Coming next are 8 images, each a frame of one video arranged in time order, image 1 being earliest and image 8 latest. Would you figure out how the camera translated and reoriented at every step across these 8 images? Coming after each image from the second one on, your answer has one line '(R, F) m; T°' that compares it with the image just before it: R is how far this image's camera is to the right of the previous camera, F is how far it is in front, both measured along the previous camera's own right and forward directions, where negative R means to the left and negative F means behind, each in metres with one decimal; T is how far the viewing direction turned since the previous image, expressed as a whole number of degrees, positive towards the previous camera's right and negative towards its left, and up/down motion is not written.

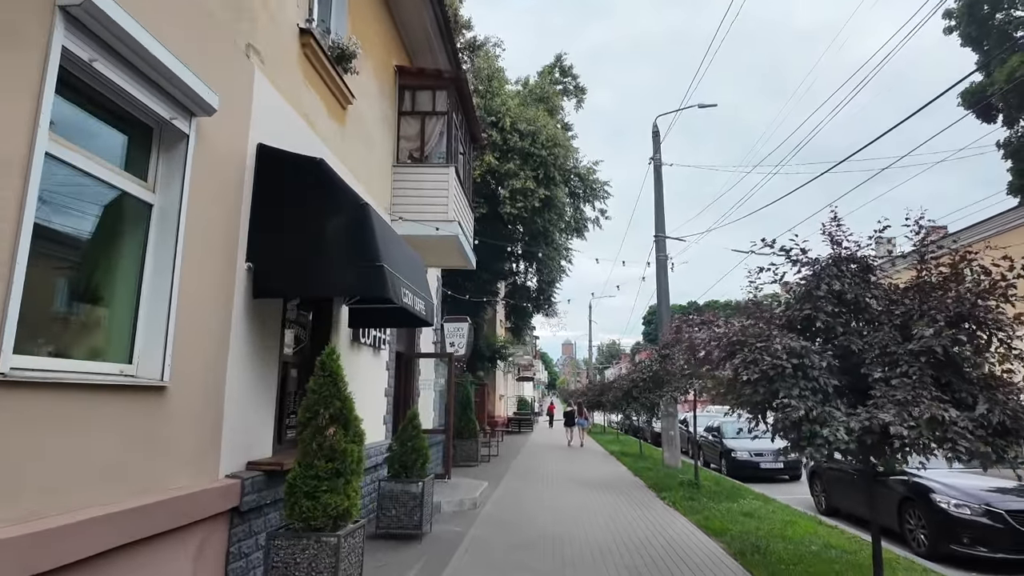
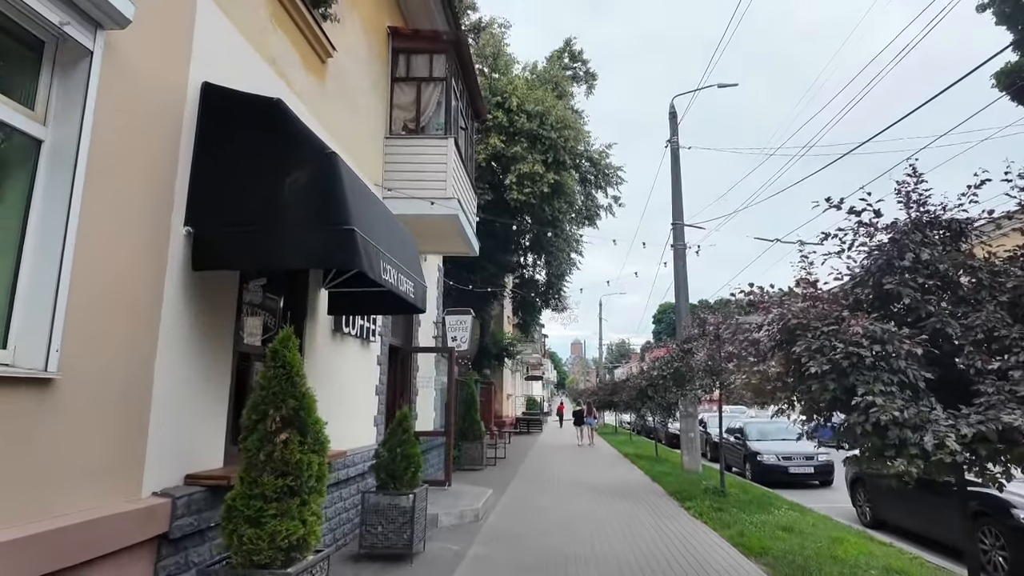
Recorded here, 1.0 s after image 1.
(0.0, +1.1) m; -1°
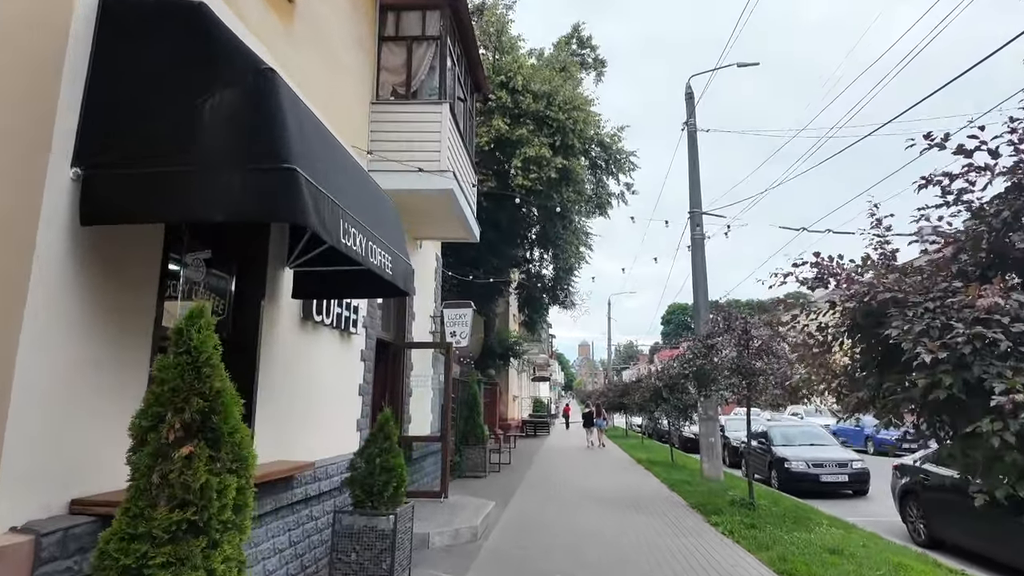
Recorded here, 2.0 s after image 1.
(+0.1, +1.1) m; -1°
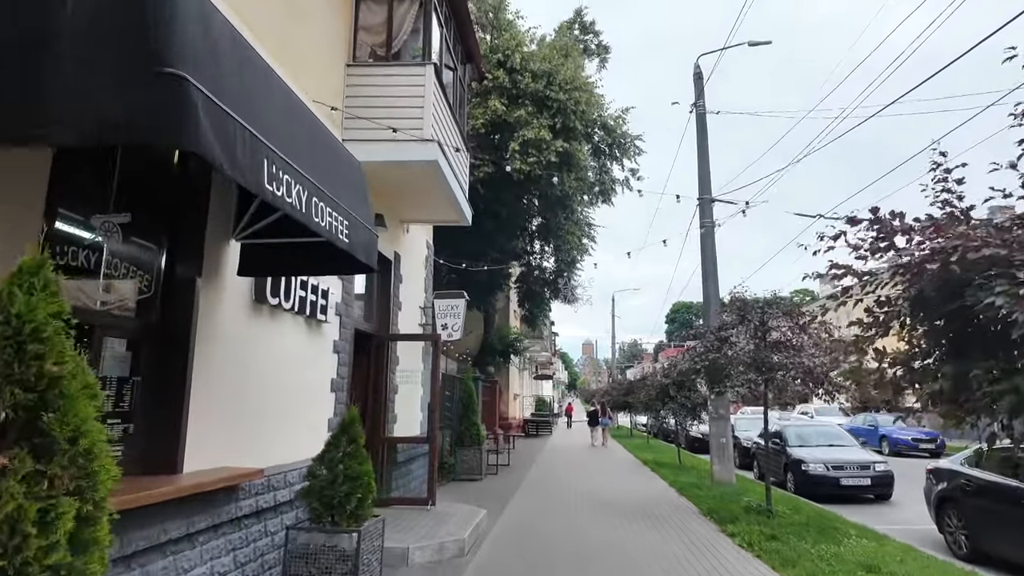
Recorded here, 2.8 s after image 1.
(+0.1, +0.9) m; 0°
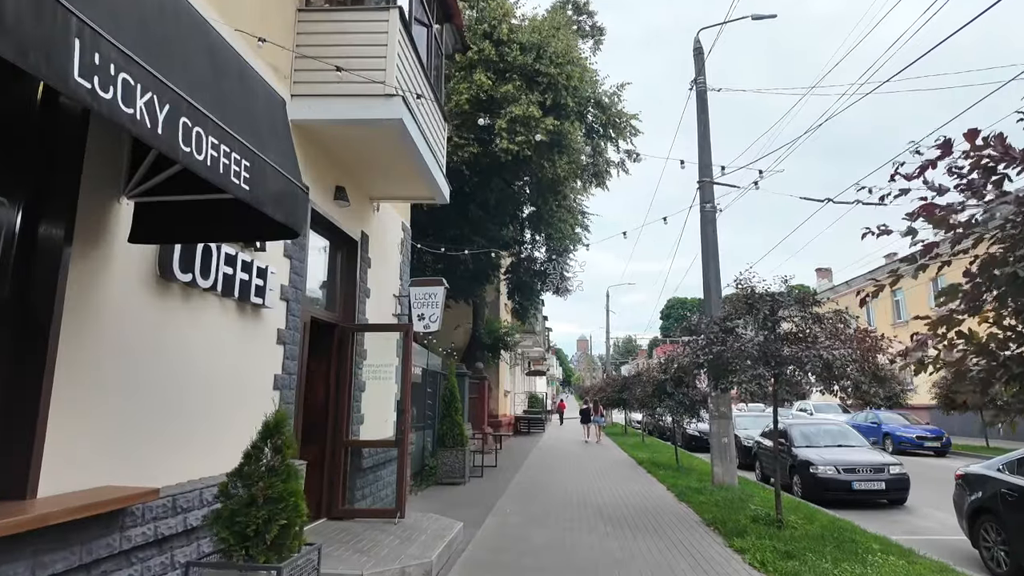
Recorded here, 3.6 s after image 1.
(+0.2, +1.0) m; +1°
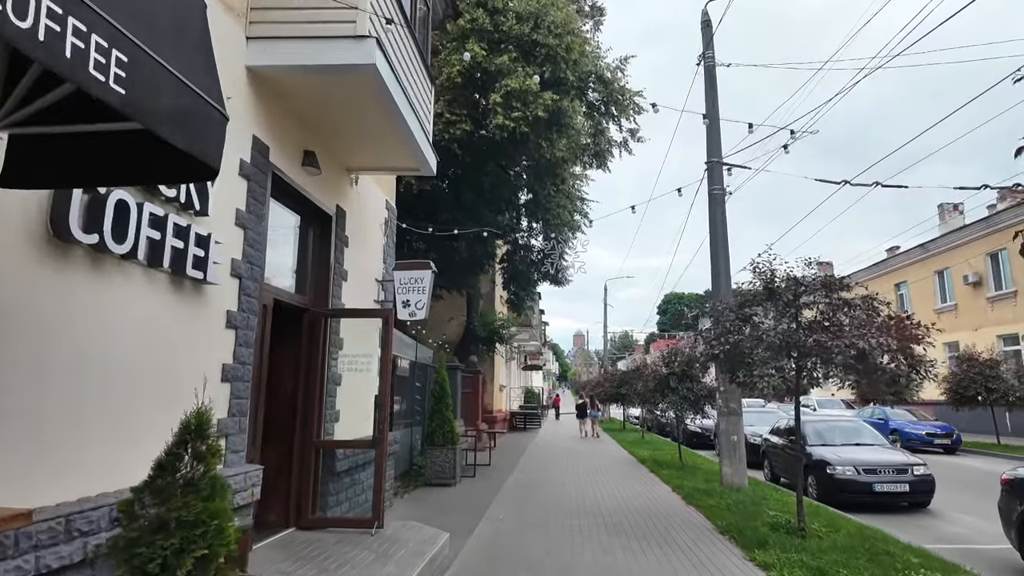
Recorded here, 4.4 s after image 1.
(0.0, +0.9) m; 0°
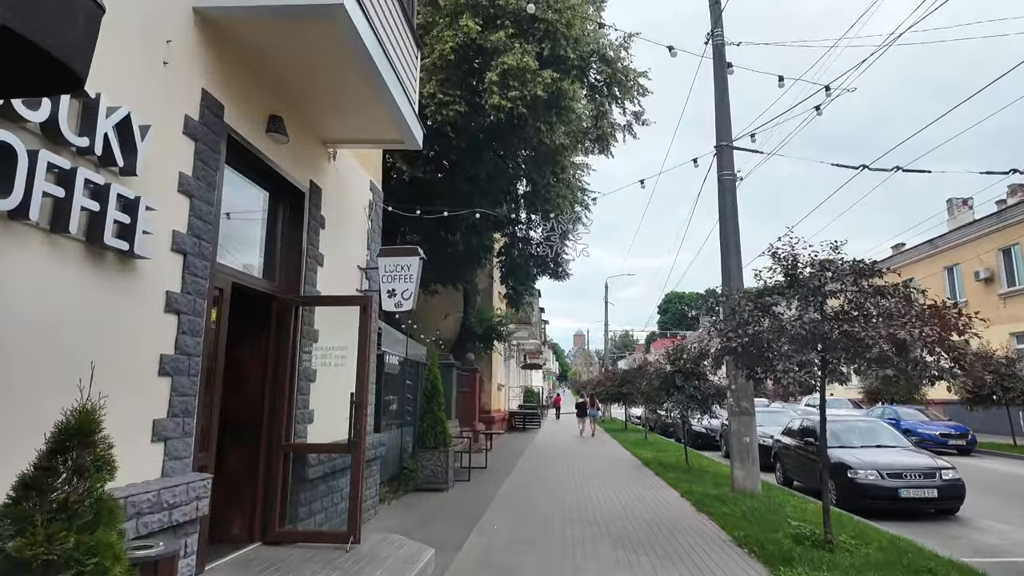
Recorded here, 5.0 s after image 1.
(+0.1, +0.8) m; 0°
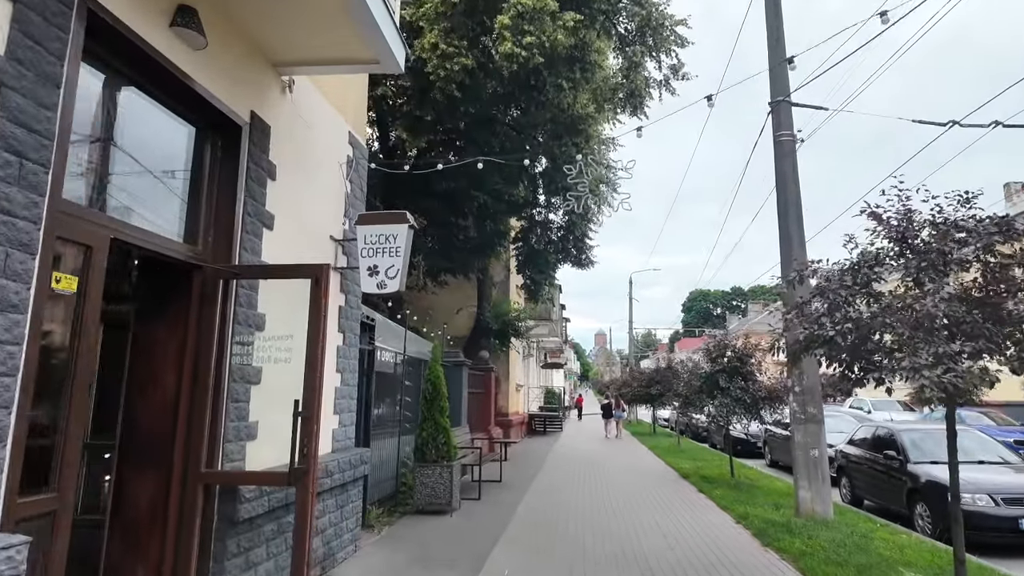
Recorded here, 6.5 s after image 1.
(+0.1, +1.8) m; -2°
